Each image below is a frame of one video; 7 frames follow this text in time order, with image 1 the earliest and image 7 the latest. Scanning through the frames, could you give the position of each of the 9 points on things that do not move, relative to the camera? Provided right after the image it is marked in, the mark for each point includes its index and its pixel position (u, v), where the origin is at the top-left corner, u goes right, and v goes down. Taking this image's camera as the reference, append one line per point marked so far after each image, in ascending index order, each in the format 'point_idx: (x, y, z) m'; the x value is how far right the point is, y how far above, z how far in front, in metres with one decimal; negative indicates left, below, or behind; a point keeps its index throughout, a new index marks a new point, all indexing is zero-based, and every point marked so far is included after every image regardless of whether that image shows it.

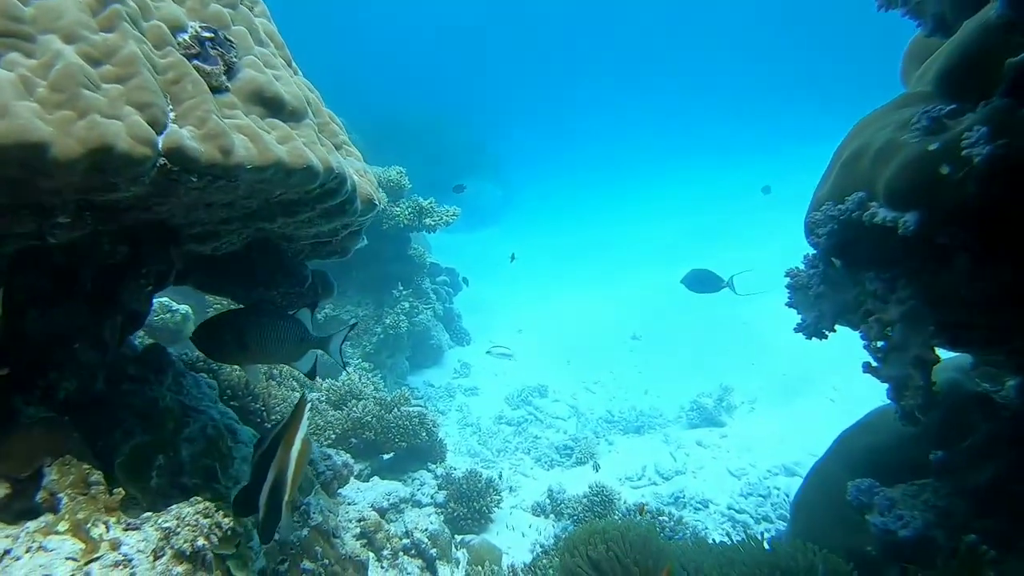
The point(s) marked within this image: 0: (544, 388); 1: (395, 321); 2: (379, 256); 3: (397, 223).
0: (+0.7, -2.0, +11.2) m
1: (-1.9, -0.5, +8.7) m
2: (-2.1, +0.5, +8.7) m
3: (-1.8, +1.0, +8.4) m
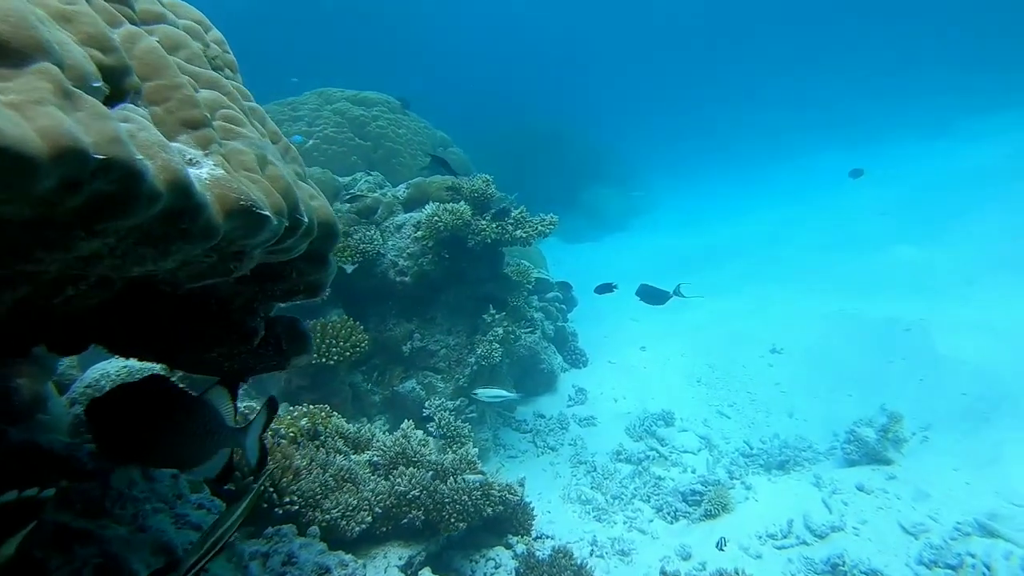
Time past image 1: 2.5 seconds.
0: (+2.8, -2.2, +9.5) m
1: (-0.3, -0.9, +7.8) m
2: (-0.6, +0.2, +7.8) m
3: (-0.4, +0.7, +7.4) m
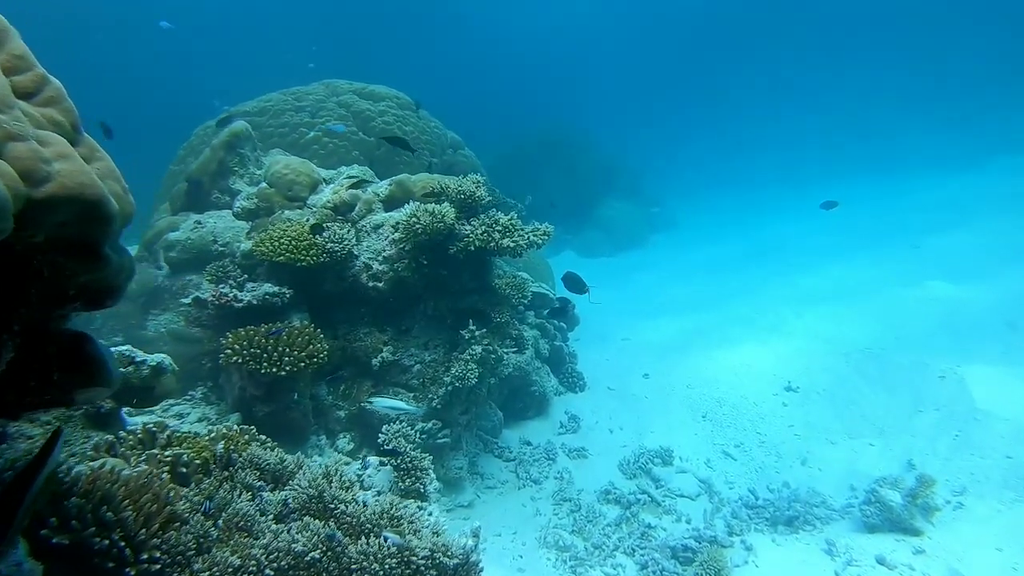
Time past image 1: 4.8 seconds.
0: (+2.5, -2.7, +8.7) m
1: (-0.6, -1.1, +7.0) m
2: (-0.8, 0.0, +7.1) m
3: (-0.6, +0.5, +6.7) m
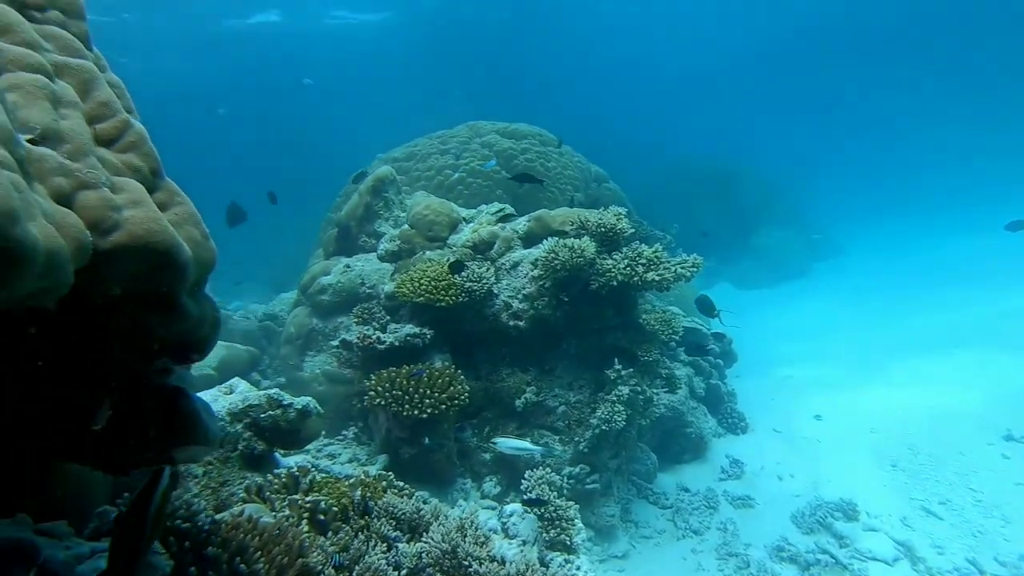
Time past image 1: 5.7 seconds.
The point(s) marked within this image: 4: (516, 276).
0: (+4.6, -3.0, +7.2) m
1: (+1.1, -1.5, +6.5) m
2: (+1.0, -0.5, +6.7) m
3: (+1.1, +0.1, +6.3) m
4: (0.0, +0.1, +6.7) m
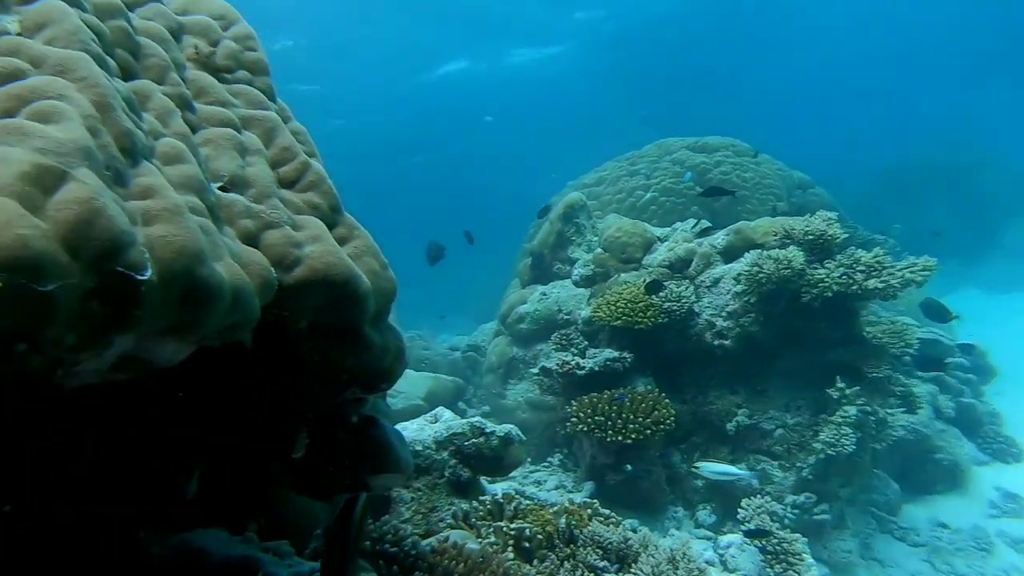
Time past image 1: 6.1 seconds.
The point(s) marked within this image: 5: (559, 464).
0: (+6.9, -2.9, +4.8) m
1: (+3.4, -1.6, +5.4) m
2: (+3.2, -0.5, +5.8) m
3: (+3.1, 0.0, +5.4) m
4: (+2.2, 0.0, +6.1) m
5: (+0.5, -2.1, +6.3) m
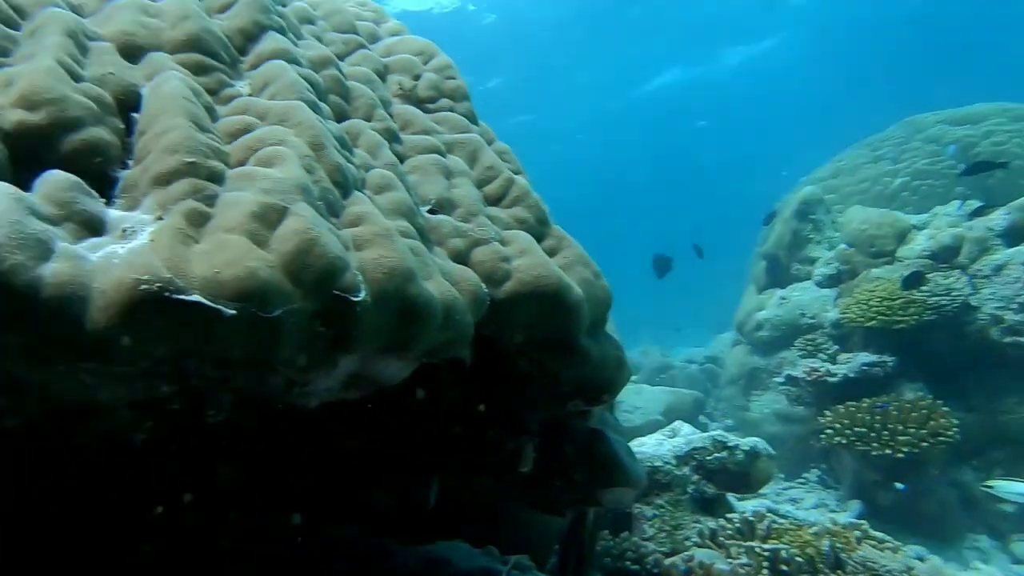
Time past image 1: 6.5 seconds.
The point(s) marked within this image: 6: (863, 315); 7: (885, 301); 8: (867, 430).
0: (+8.4, -2.2, +1.4) m
1: (+5.3, -1.3, +3.4) m
2: (+5.2, -0.3, +3.9) m
3: (+4.9, +0.3, +3.6) m
4: (+4.4, +0.2, +4.6) m
5: (+3.1, -2.0, +5.4) m
6: (+3.4, -0.2, +5.1) m
7: (+3.5, -0.1, +5.0) m
8: (+3.1, -1.2, +4.5) m
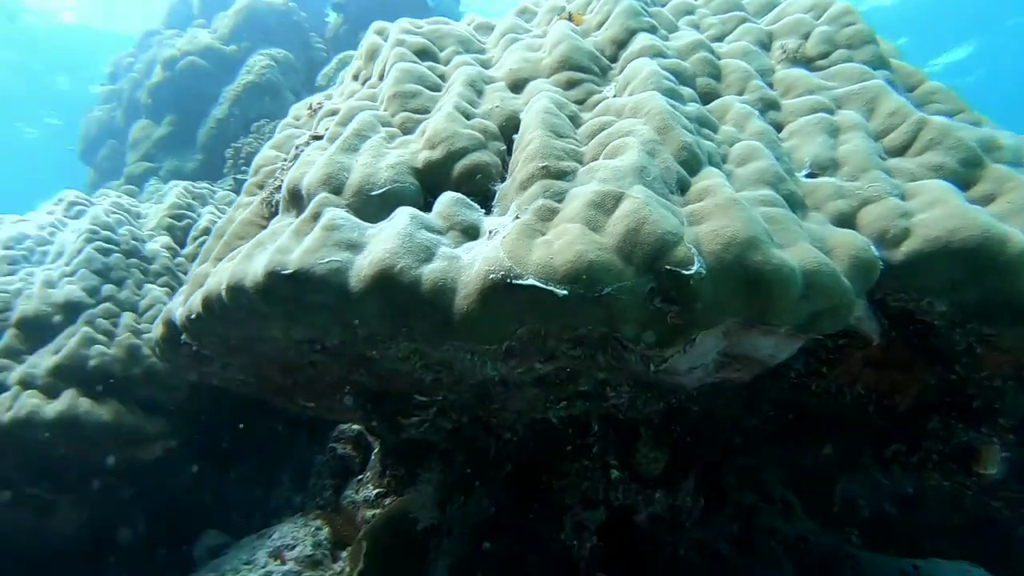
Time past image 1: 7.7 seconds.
0: (+7.3, -1.6, -4.5) m
1: (+6.3, -0.7, -0.9) m
2: (+6.4, +0.3, -0.5) m
3: (+5.9, +0.8, -0.6) m
4: (+6.2, +0.7, +0.5) m
5: (+5.9, -1.5, +2.0) m
6: (+5.8, +0.3, +1.6) m
7: (+5.8, +0.4, +1.4) m
8: (+5.3, -0.8, +1.3) m
